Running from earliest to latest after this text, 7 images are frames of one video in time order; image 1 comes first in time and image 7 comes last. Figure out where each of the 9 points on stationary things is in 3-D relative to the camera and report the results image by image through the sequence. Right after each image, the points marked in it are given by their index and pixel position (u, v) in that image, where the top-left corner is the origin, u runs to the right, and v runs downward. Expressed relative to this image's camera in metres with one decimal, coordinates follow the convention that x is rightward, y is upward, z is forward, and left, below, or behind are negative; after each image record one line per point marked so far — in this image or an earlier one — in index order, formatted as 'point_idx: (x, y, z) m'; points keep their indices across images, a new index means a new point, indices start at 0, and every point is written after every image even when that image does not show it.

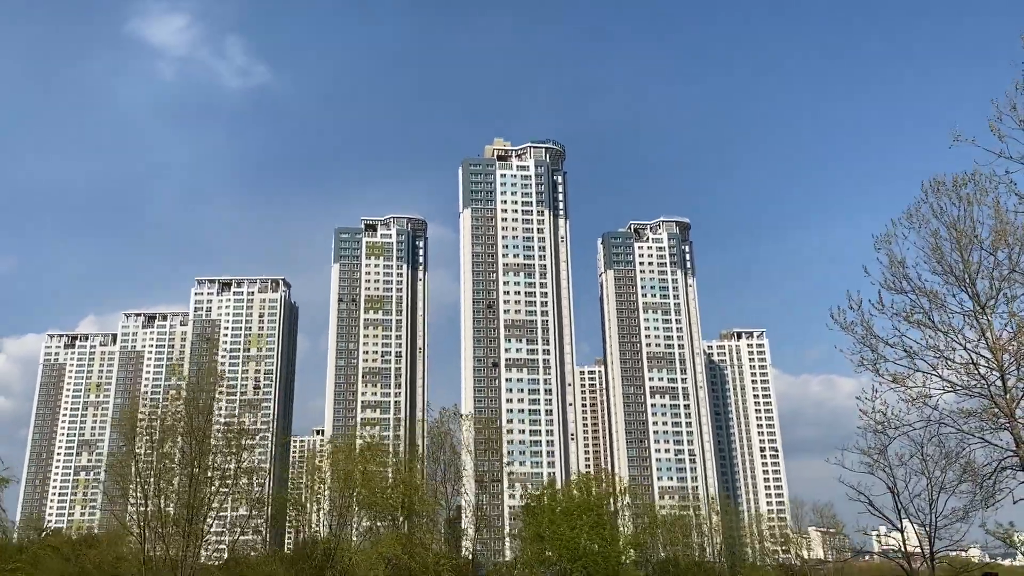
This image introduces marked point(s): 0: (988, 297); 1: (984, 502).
0: (+4.6, -0.1, +8.2) m
1: (+5.0, -2.3, +8.8) m
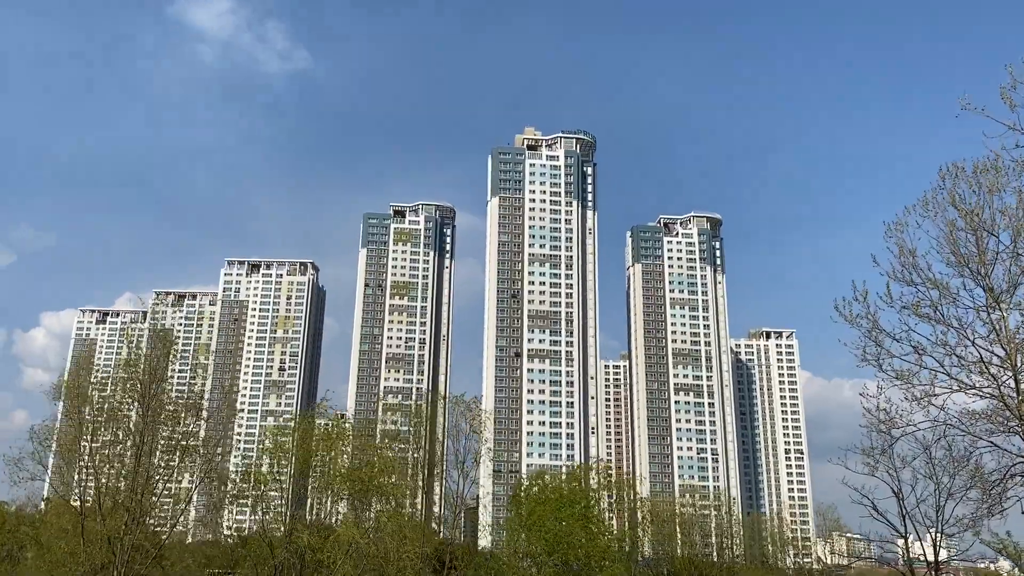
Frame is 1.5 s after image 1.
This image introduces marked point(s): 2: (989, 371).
0: (+4.5, 0.0, +7.6) m
1: (+4.8, -2.2, +8.3) m
2: (+4.4, -0.8, +7.7) m
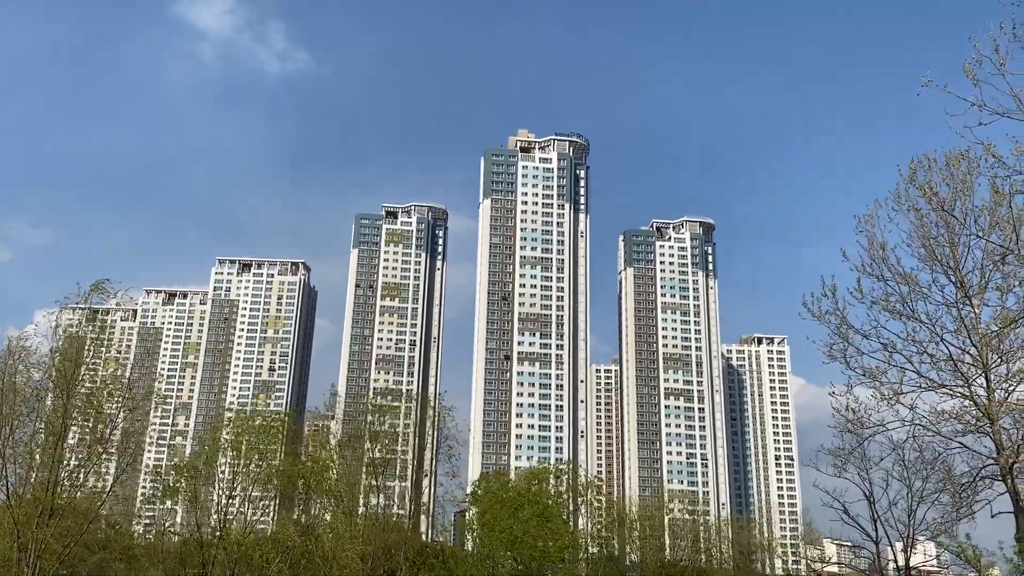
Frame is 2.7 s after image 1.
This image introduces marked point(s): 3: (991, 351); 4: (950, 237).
0: (+4.1, 0.0, +7.4) m
1: (+4.4, -2.2, +8.0) m
2: (+4.0, -0.7, +7.5) m
3: (+4.0, -0.5, +6.9) m
4: (+4.0, +0.5, +7.5) m
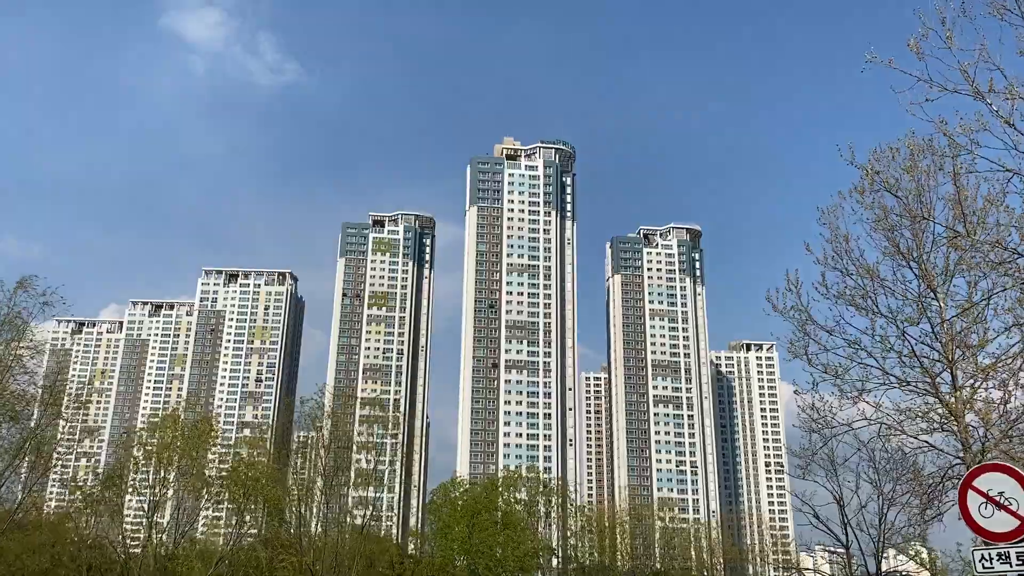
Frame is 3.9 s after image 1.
0: (+3.7, +0.1, +7.1) m
1: (+3.9, -2.1, +7.8) m
2: (+3.6, -0.7, +7.2) m
3: (+3.6, -0.5, +6.7) m
4: (+3.5, +0.5, +7.3) m
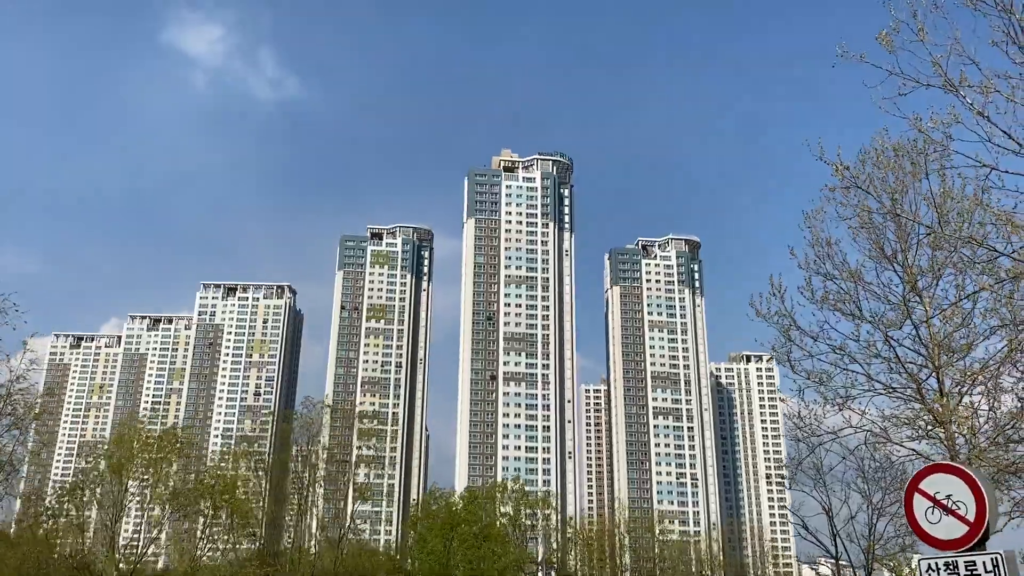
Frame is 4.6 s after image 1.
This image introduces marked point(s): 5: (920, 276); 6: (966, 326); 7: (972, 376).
0: (+3.5, 0.0, +7.0) m
1: (+3.8, -2.2, +7.6) m
2: (+3.4, -0.7, +7.1) m
3: (+3.4, -0.5, +6.5) m
4: (+3.3, +0.5, +7.1) m
5: (+3.4, +0.1, +6.9) m
6: (+3.6, -0.3, +6.6) m
7: (+3.5, -0.7, +6.3) m
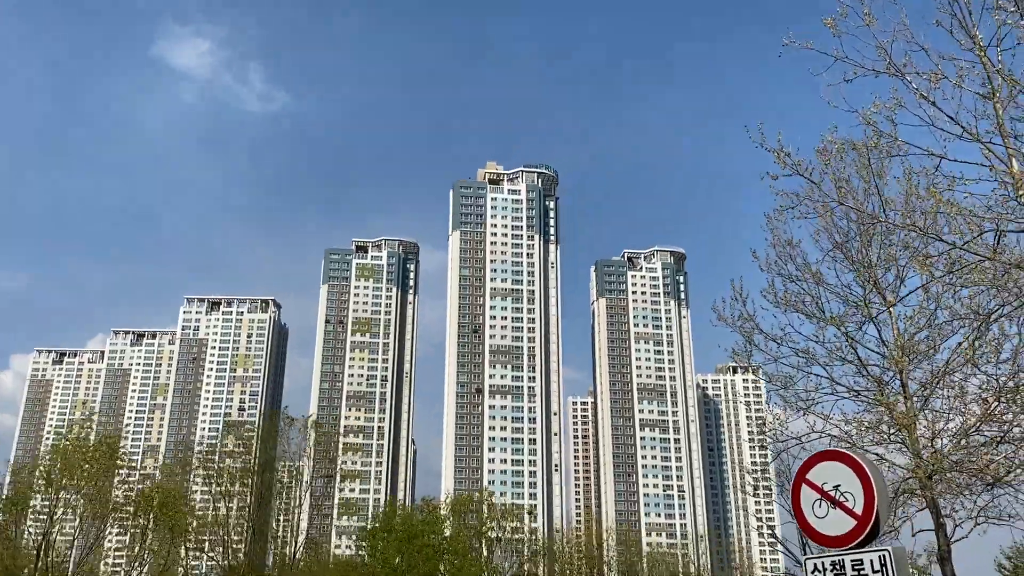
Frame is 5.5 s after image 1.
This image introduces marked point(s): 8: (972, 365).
0: (+3.1, 0.0, +6.9) m
1: (+3.4, -2.2, +7.4) m
2: (+3.0, -0.7, +6.9) m
3: (+3.0, -0.5, +6.4) m
4: (+3.0, +0.5, +7.0) m
5: (+3.1, +0.1, +6.8) m
6: (+3.3, -0.3, +6.5) m
7: (+3.1, -0.7, +6.1) m
8: (+3.4, -0.6, +6.1) m
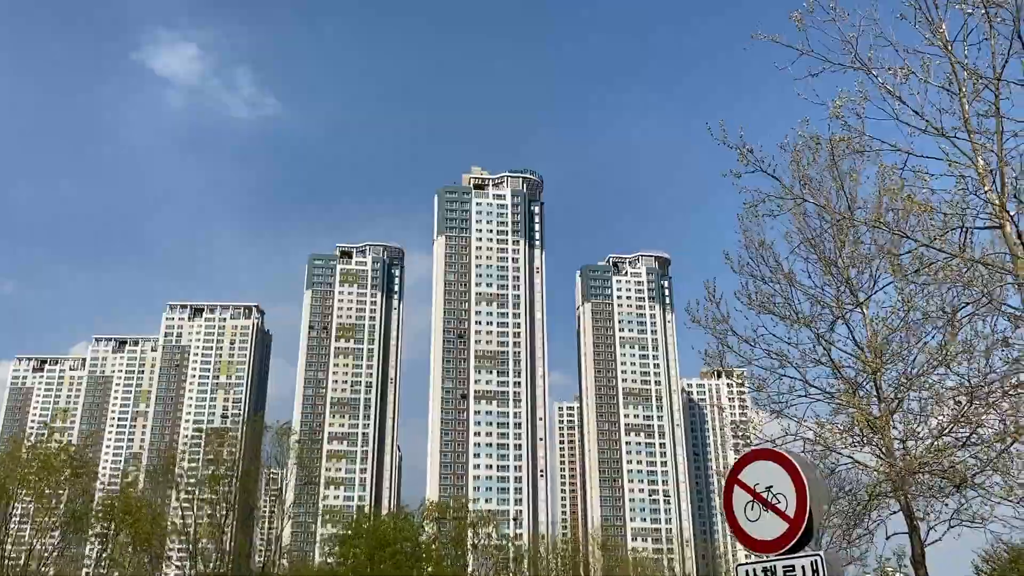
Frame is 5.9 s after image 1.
0: (+2.9, 0.0, +6.8) m
1: (+3.2, -2.2, +7.4) m
2: (+2.8, -0.8, +6.9) m
3: (+2.8, -0.5, +6.3) m
4: (+2.7, +0.5, +6.9) m
5: (+2.8, +0.1, +6.7) m
6: (+3.0, -0.3, +6.4) m
7: (+2.9, -0.7, +6.1) m
8: (+3.2, -0.6, +6.0) m
